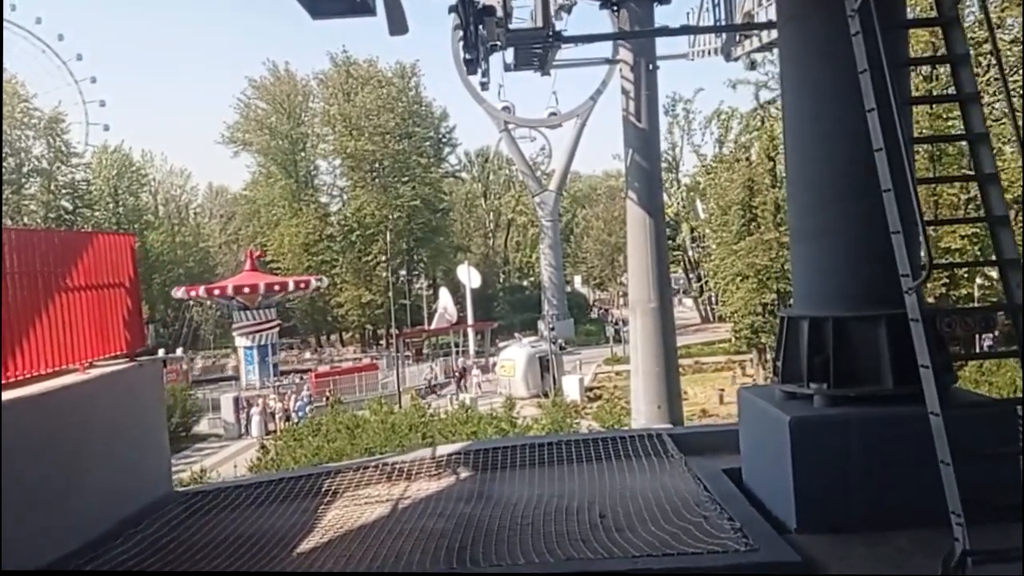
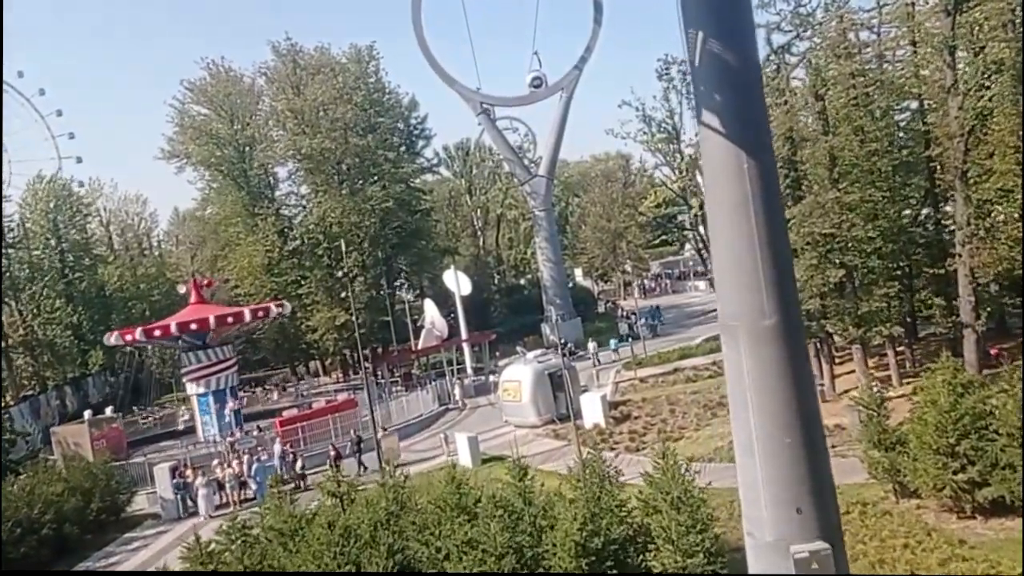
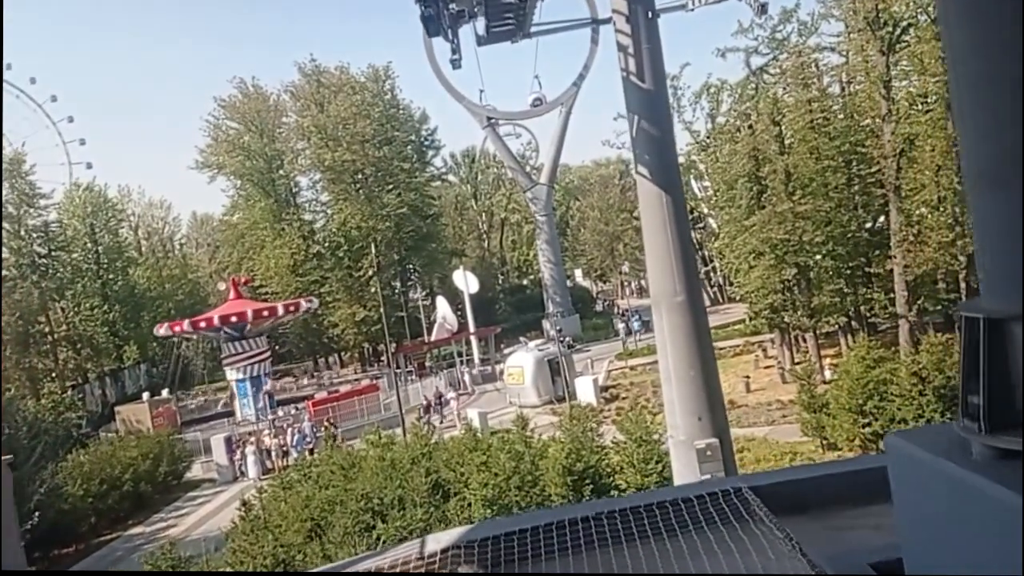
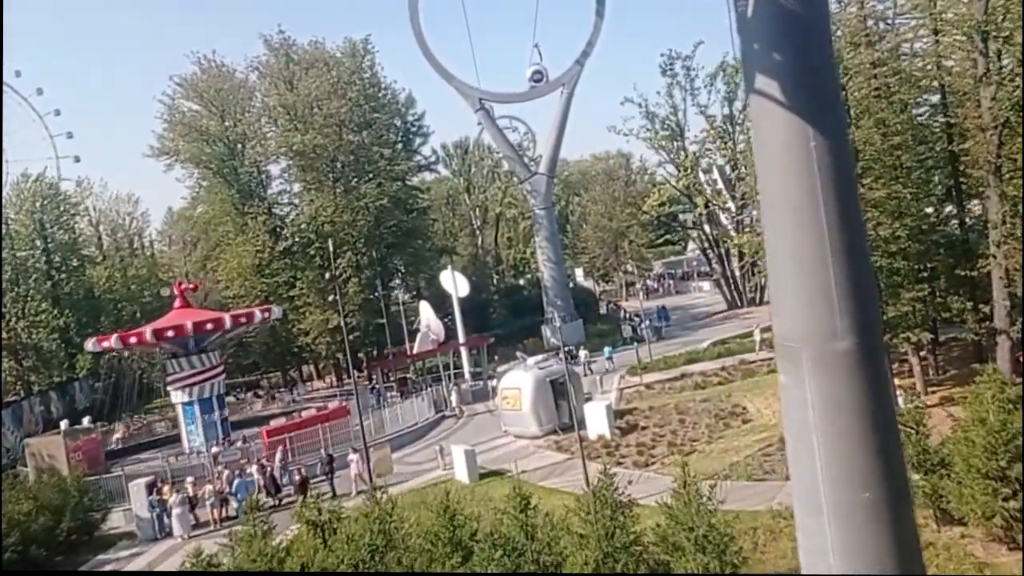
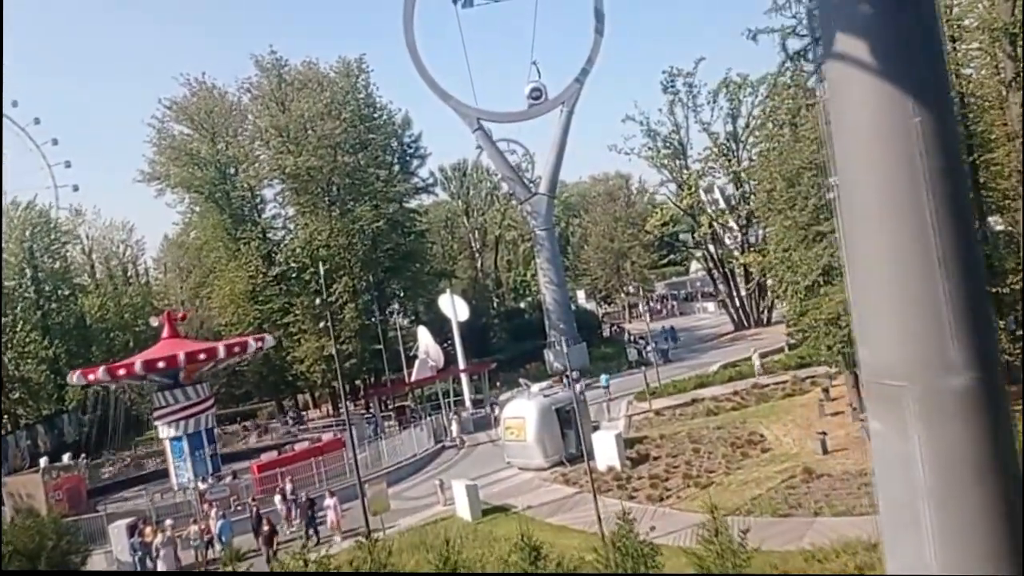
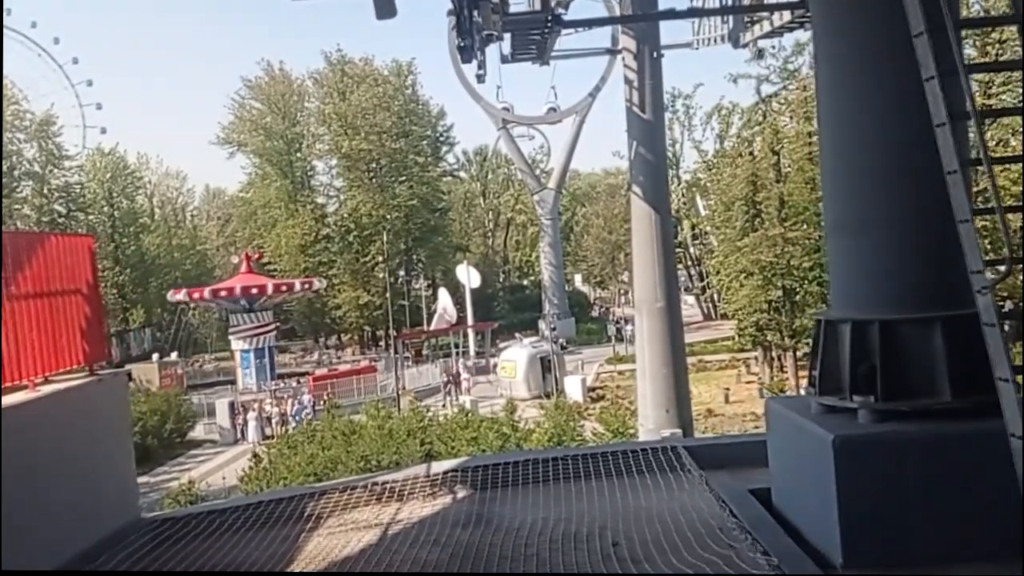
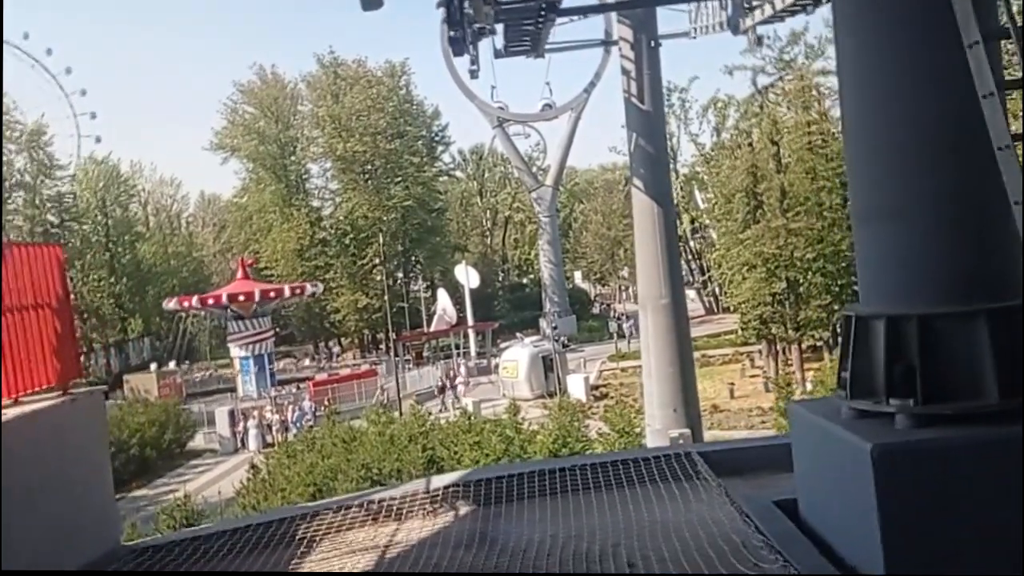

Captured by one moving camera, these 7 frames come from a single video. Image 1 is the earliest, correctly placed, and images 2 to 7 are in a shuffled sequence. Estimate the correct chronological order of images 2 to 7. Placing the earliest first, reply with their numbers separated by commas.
6, 7, 3, 2, 4, 5
